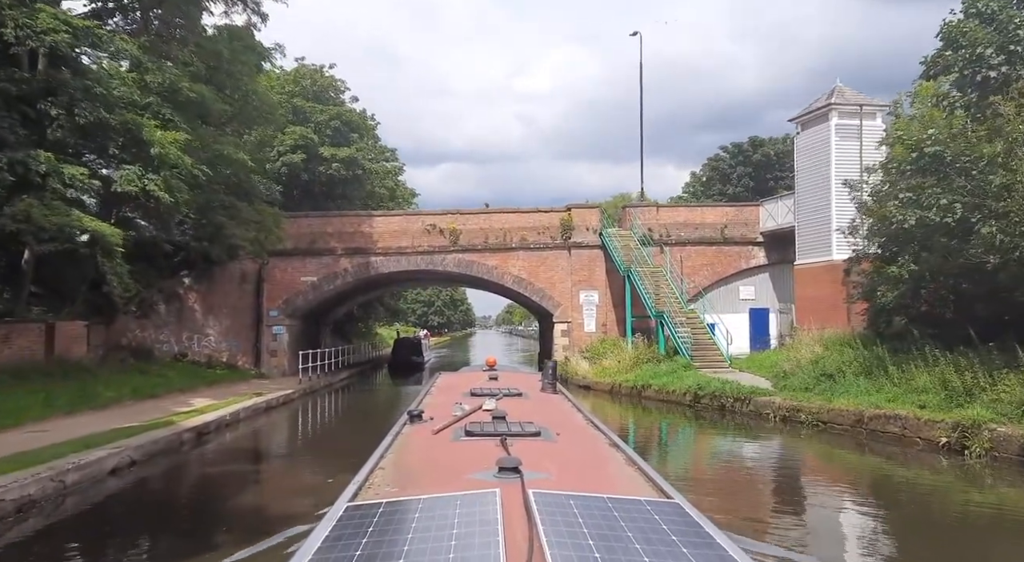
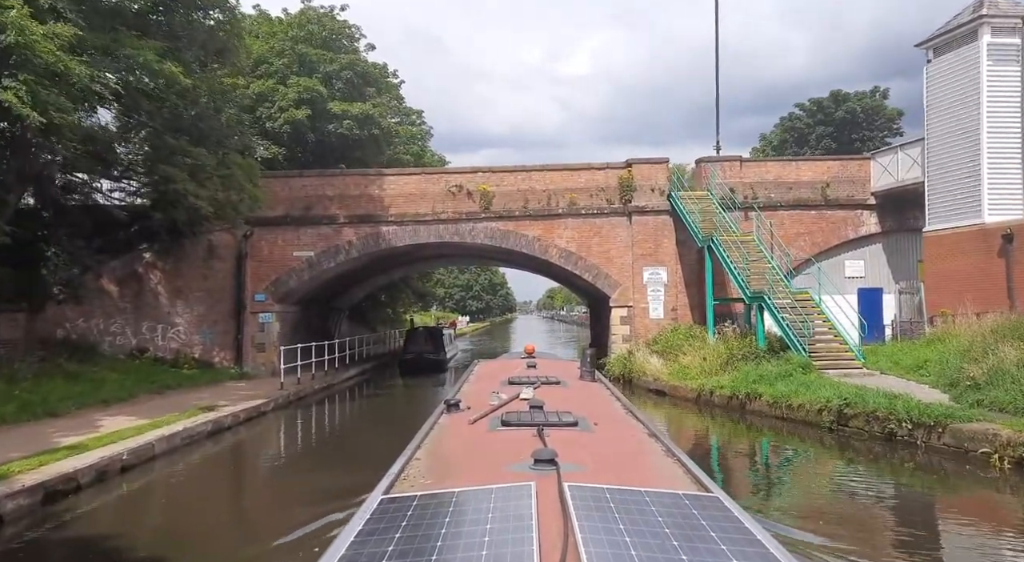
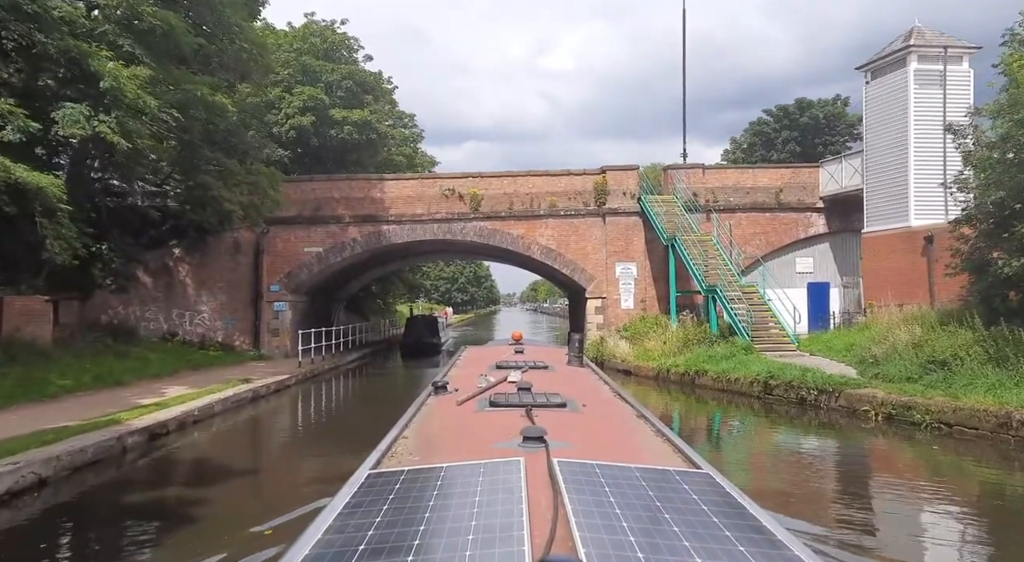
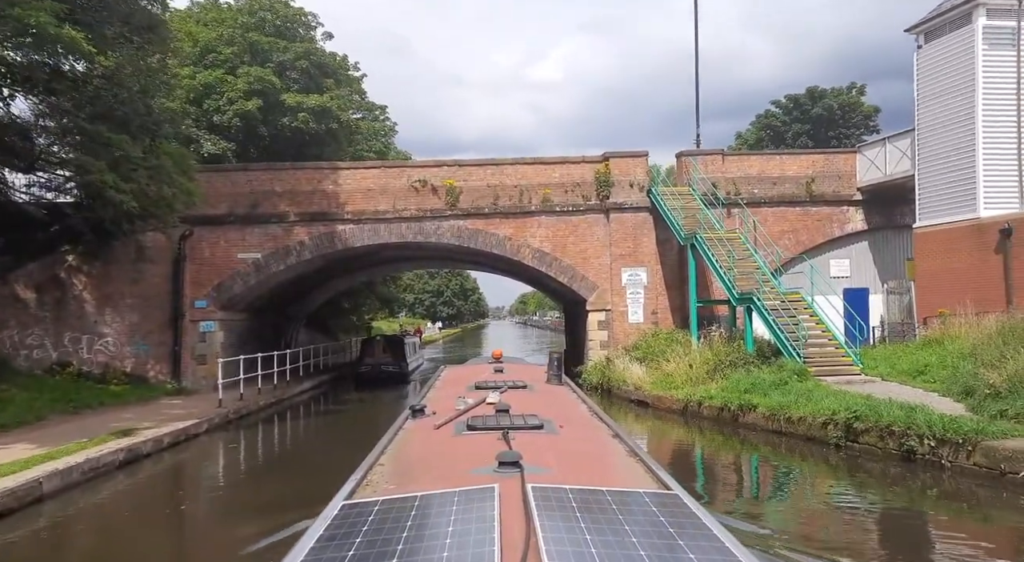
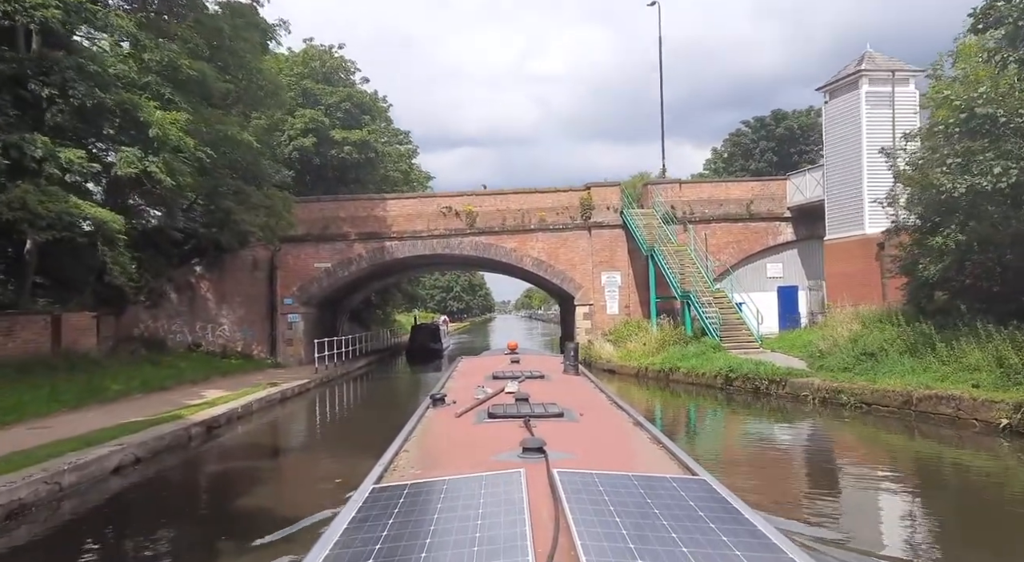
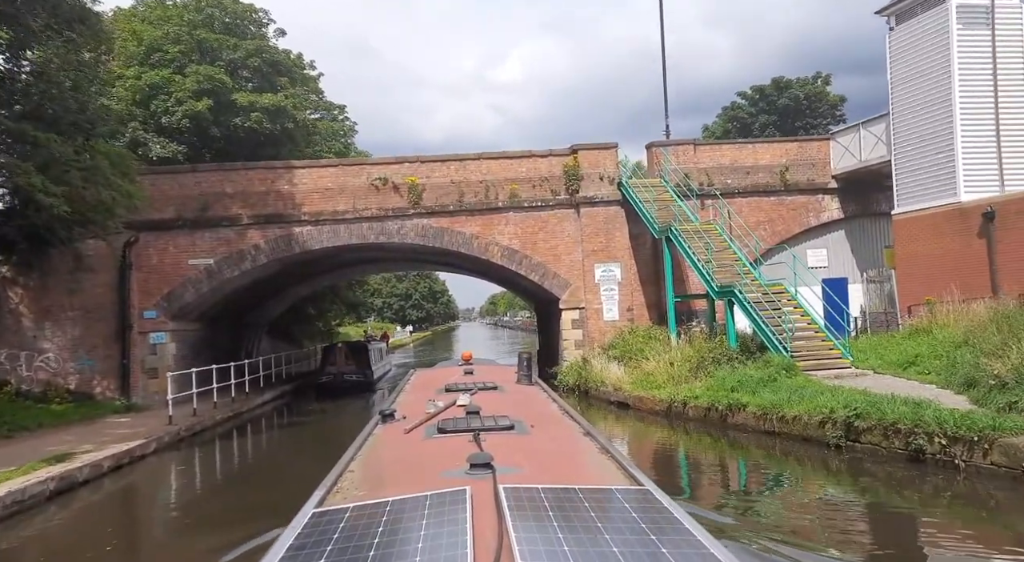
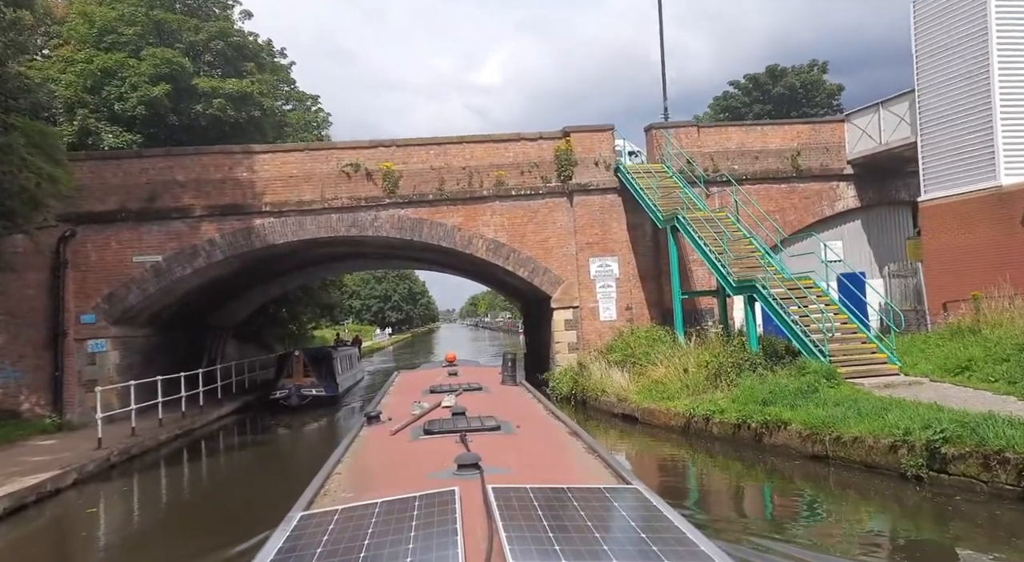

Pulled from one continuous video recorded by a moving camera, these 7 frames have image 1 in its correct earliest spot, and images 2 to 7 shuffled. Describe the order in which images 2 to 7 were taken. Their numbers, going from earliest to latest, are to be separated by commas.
5, 3, 2, 4, 6, 7
